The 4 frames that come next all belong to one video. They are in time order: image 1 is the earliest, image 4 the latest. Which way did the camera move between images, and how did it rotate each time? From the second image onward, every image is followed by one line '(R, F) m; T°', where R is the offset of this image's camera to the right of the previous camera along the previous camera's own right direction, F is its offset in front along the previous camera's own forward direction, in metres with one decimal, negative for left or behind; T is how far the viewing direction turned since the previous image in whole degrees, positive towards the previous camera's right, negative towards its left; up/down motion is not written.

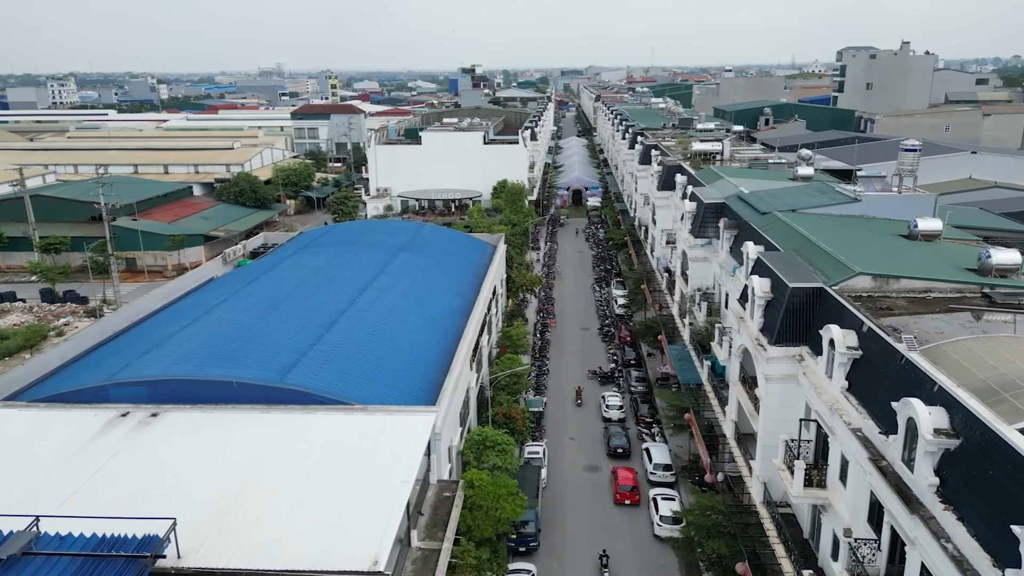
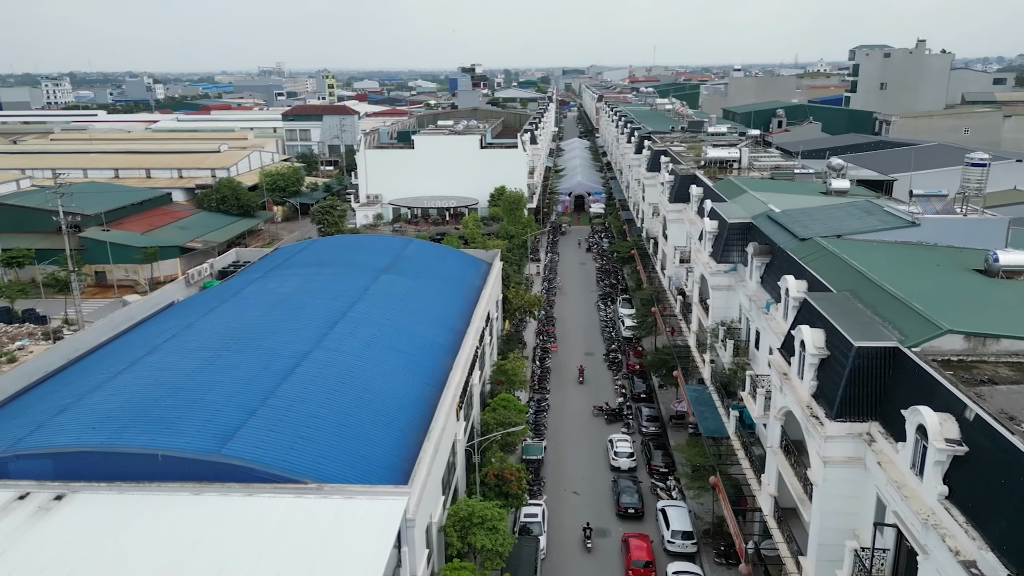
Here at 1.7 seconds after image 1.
(+0.2, +3.6) m; 0°
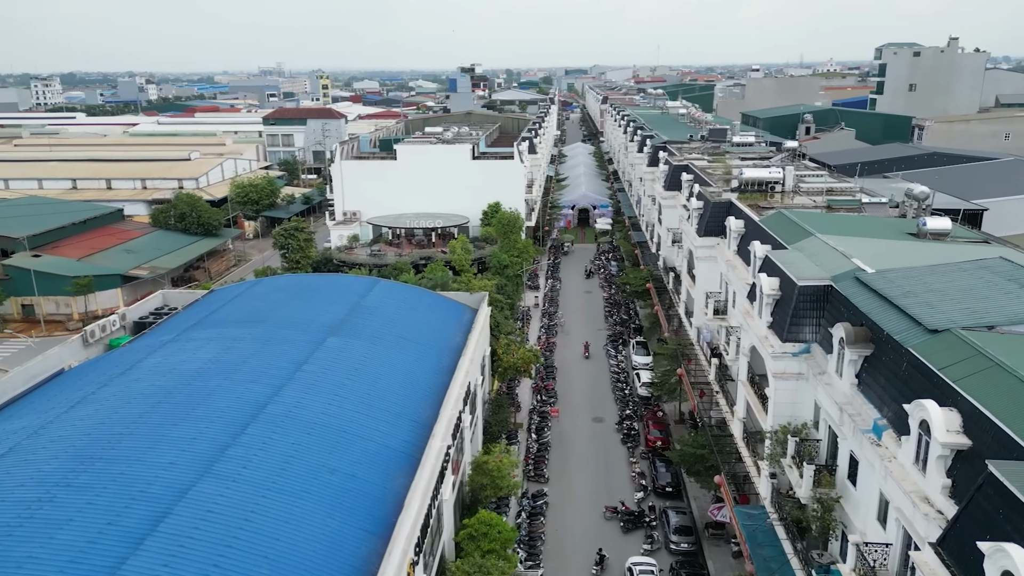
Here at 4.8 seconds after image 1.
(+0.4, +6.8) m; 0°
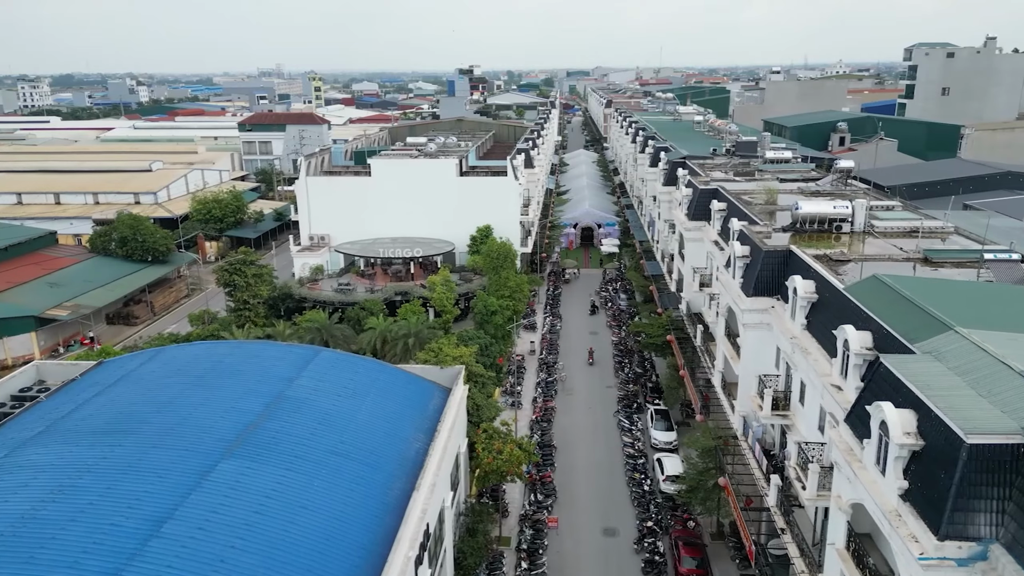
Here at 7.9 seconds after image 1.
(+0.4, +7.0) m; 0°
